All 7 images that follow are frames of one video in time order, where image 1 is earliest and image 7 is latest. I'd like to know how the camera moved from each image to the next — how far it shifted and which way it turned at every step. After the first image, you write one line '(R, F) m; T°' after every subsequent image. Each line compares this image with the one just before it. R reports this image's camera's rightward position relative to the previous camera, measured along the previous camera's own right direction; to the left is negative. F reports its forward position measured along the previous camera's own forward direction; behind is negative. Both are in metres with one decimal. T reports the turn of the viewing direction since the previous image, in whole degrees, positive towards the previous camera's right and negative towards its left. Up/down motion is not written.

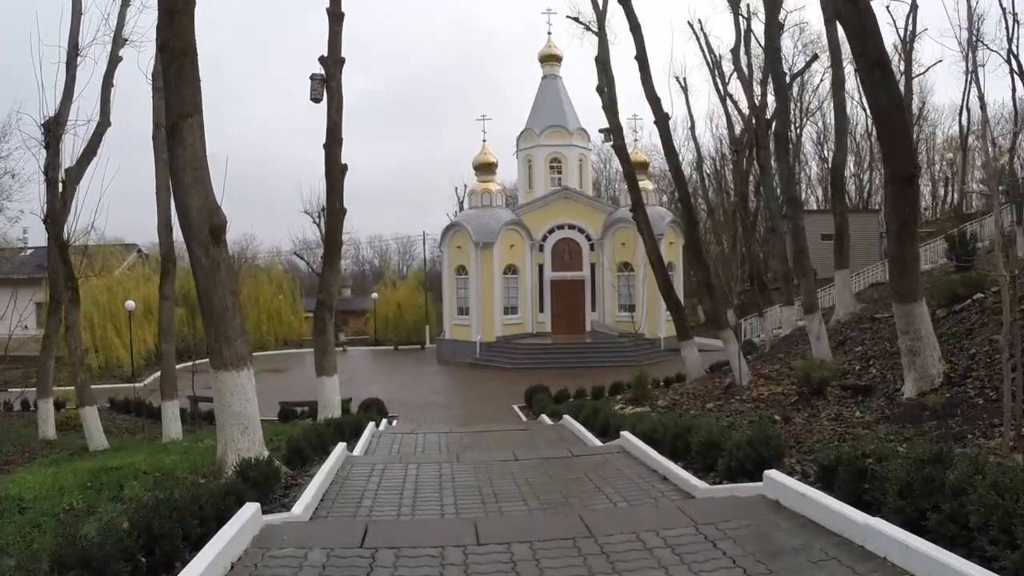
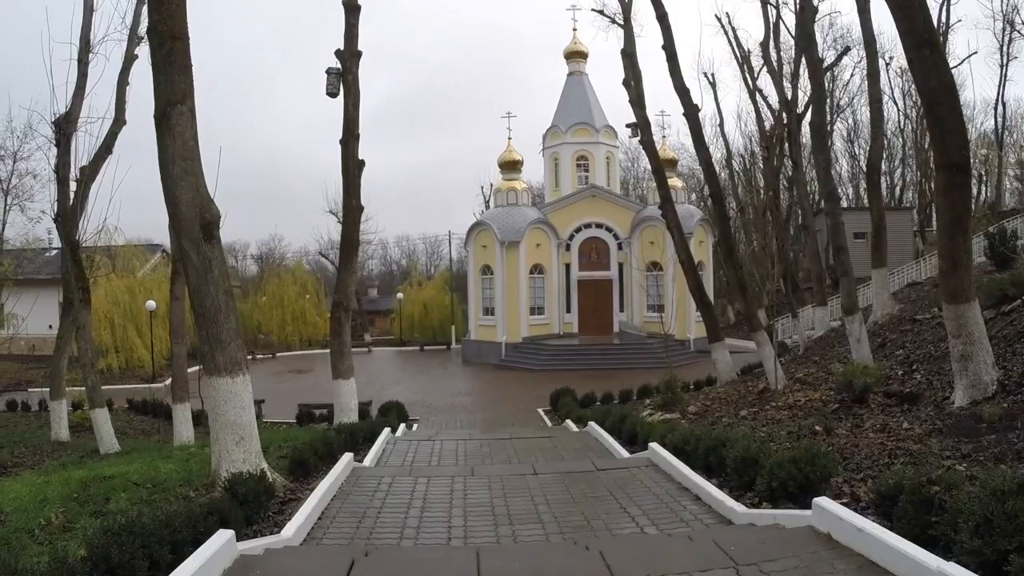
(+0.1, +0.5) m; -2°
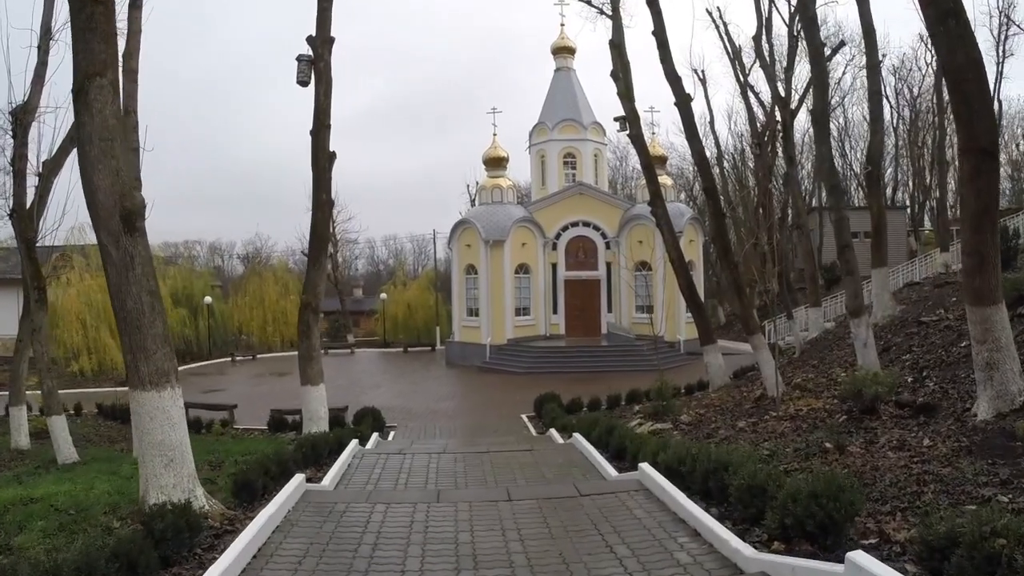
(+0.1, +0.7) m; +1°
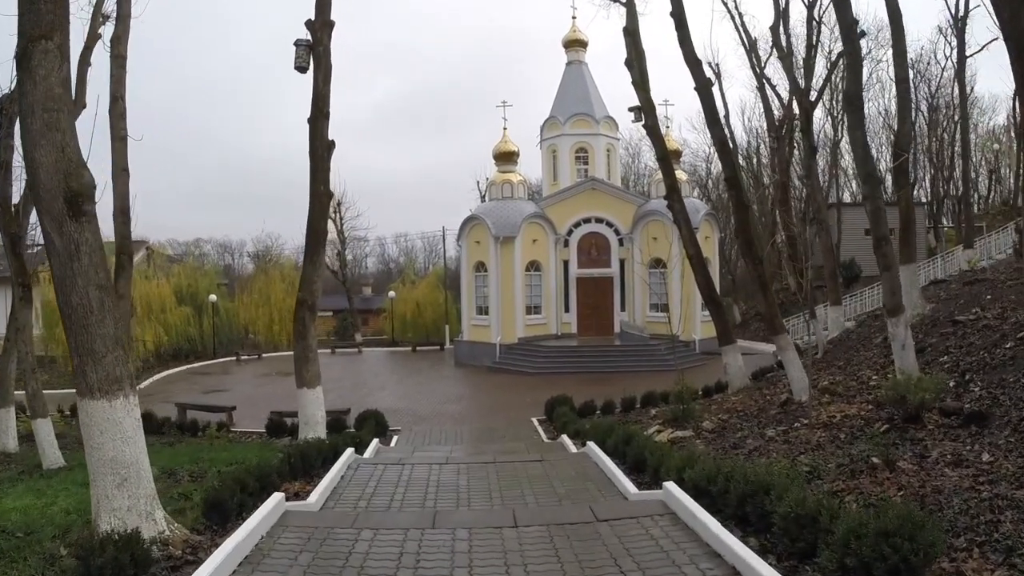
(0.0, +0.7) m; -1°
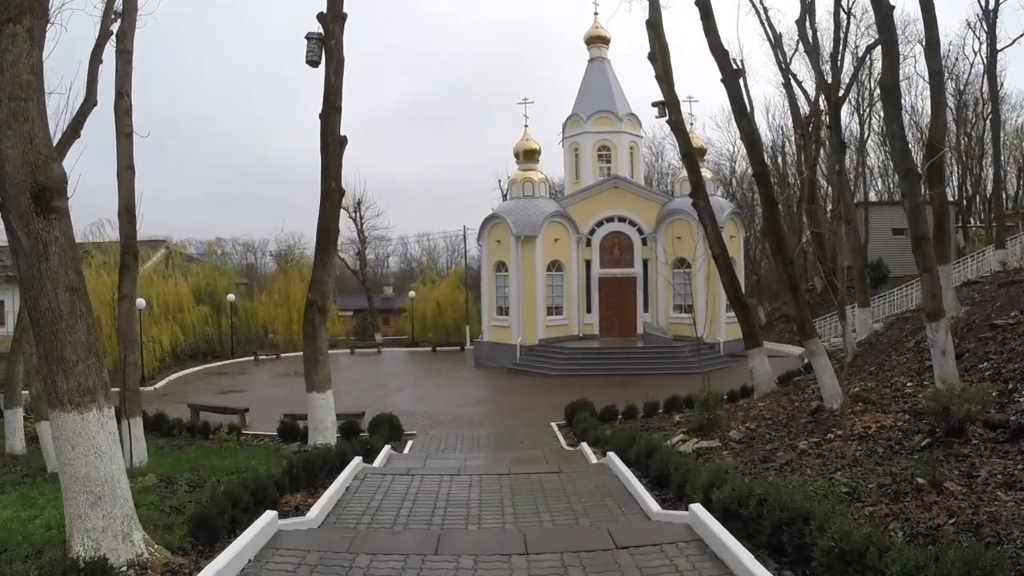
(+0.1, +0.4) m; -2°
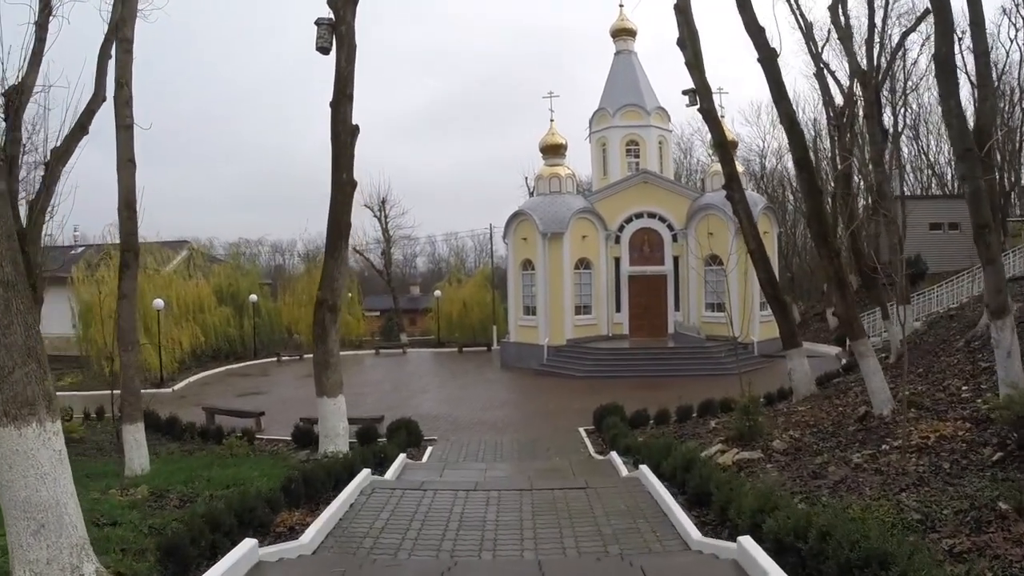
(+0.1, +0.7) m; -2°
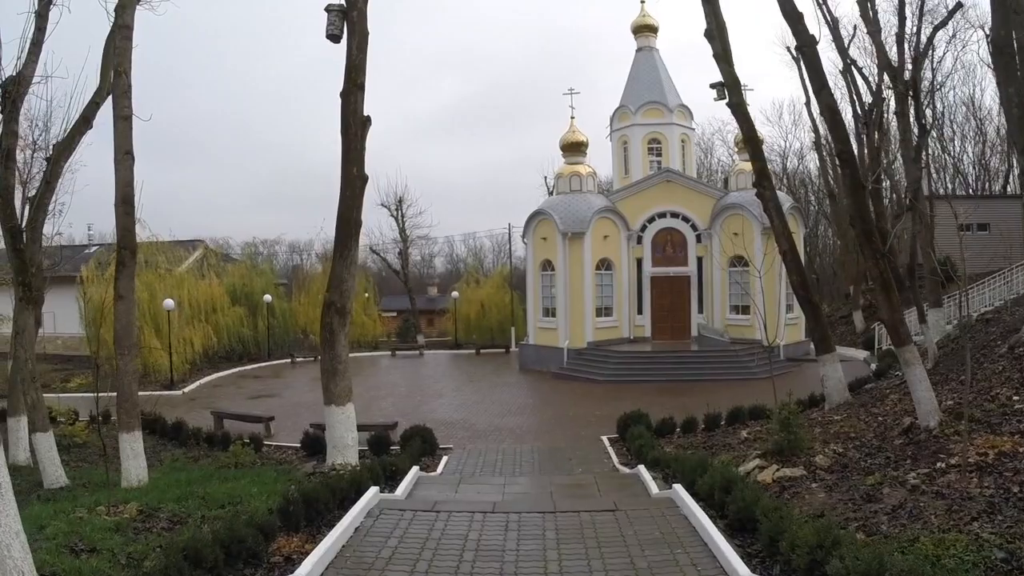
(0.0, +0.6) m; -1°
